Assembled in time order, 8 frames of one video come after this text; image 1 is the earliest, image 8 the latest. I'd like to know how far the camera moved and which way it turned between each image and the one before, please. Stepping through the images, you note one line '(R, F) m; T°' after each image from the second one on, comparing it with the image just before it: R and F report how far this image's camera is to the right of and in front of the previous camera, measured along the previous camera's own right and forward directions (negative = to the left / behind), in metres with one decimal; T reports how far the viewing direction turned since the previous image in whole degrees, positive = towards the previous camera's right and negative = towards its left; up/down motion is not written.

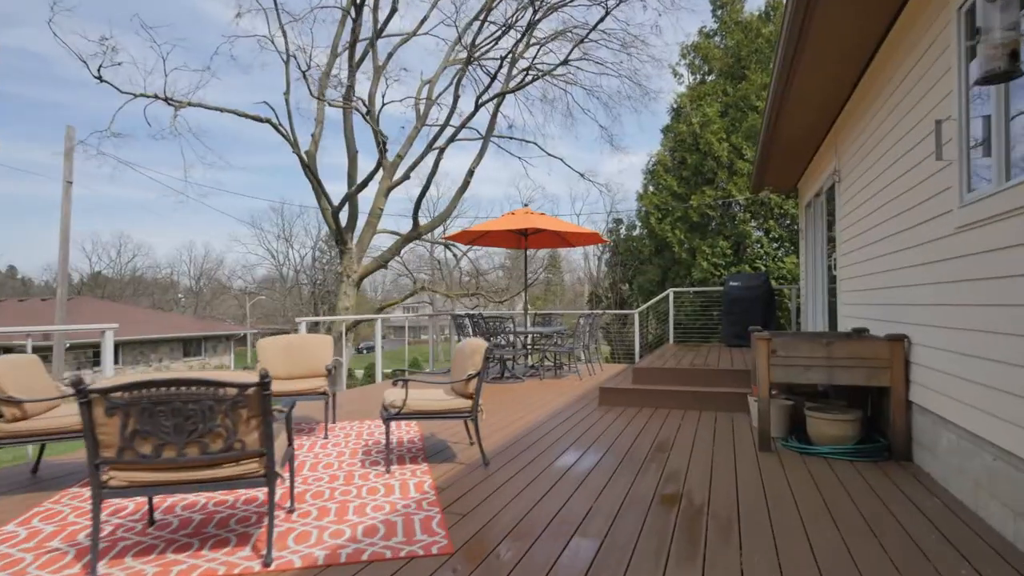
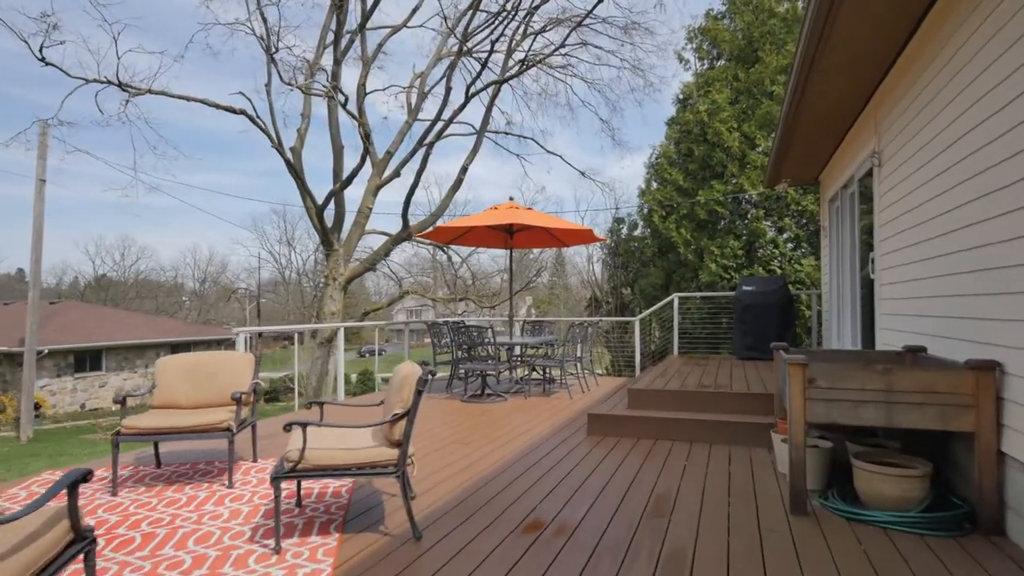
(+0.3, +0.9) m; -1°
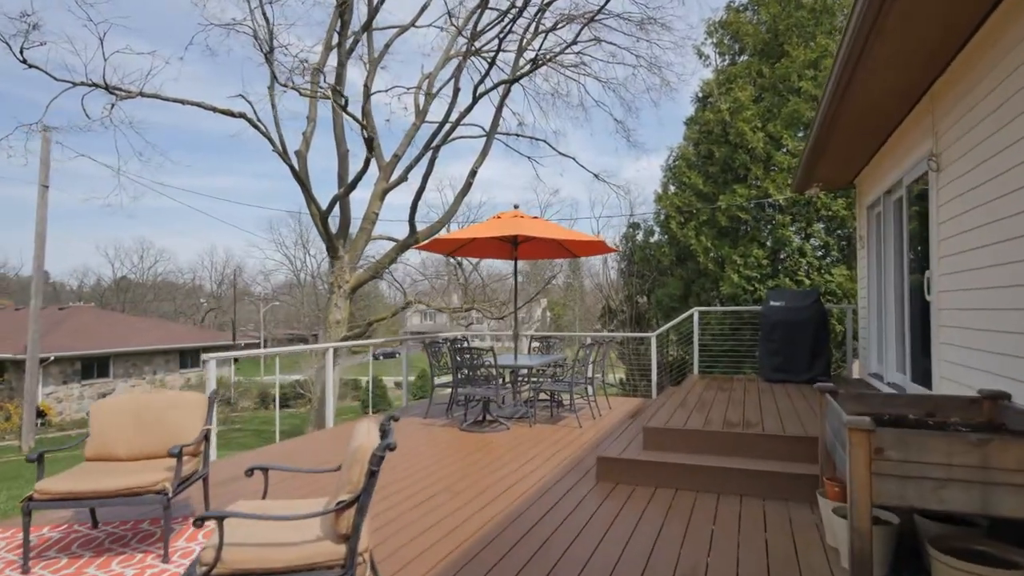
(+0.1, +0.6) m; -1°
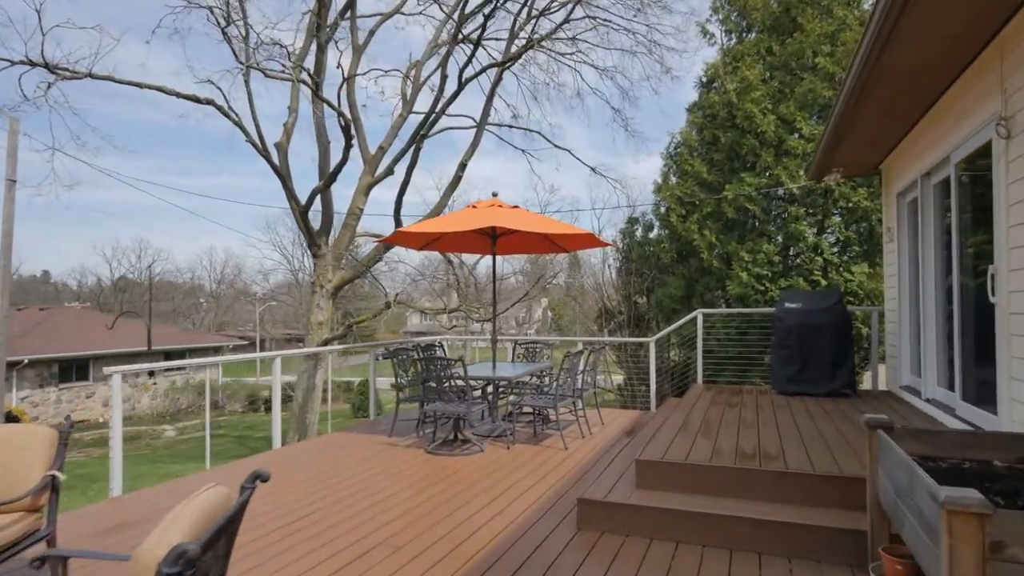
(+0.2, +0.8) m; 0°
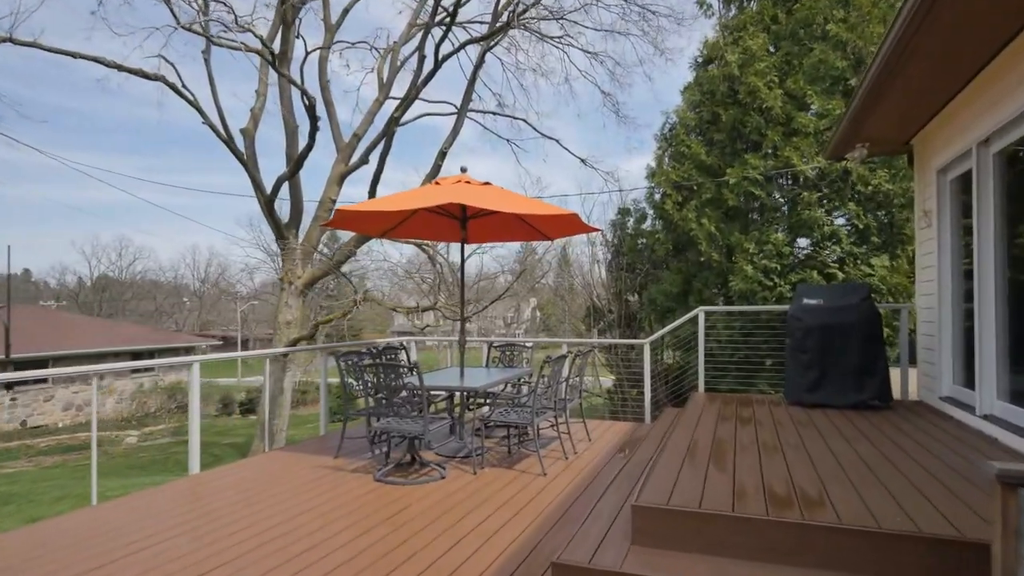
(+0.1, +0.9) m; +1°
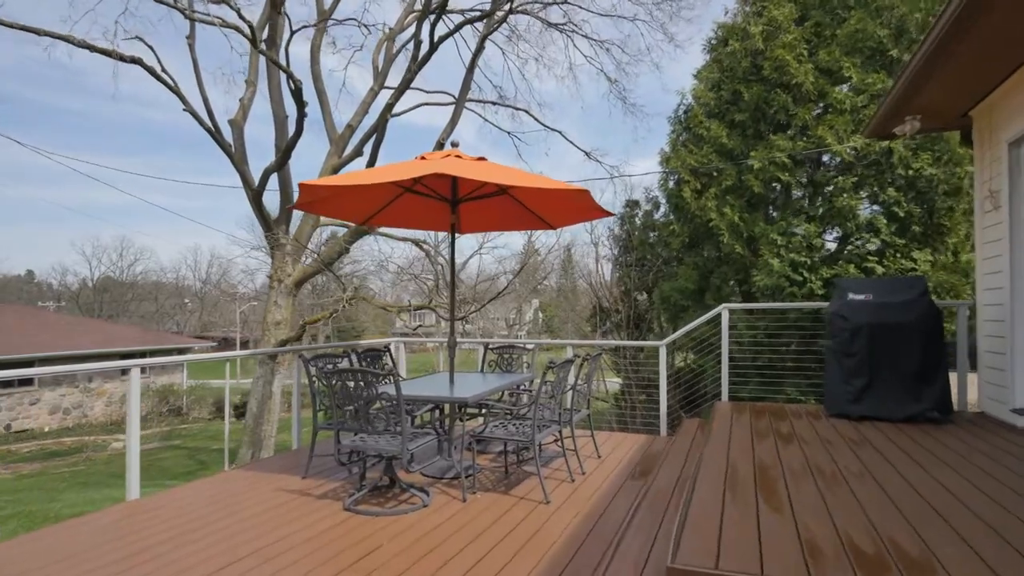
(0.0, +0.7) m; 0°
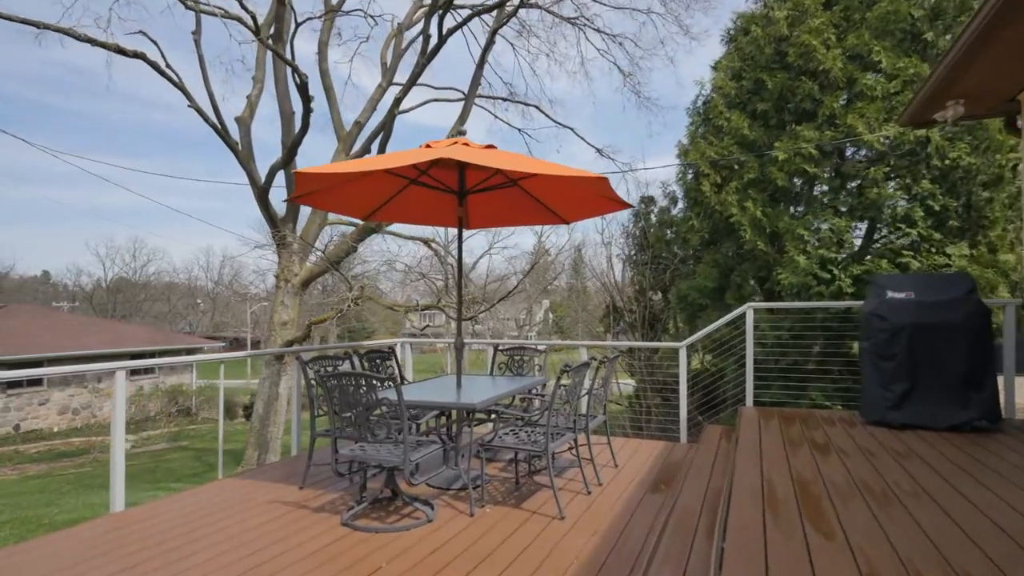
(0.0, +0.3) m; -1°
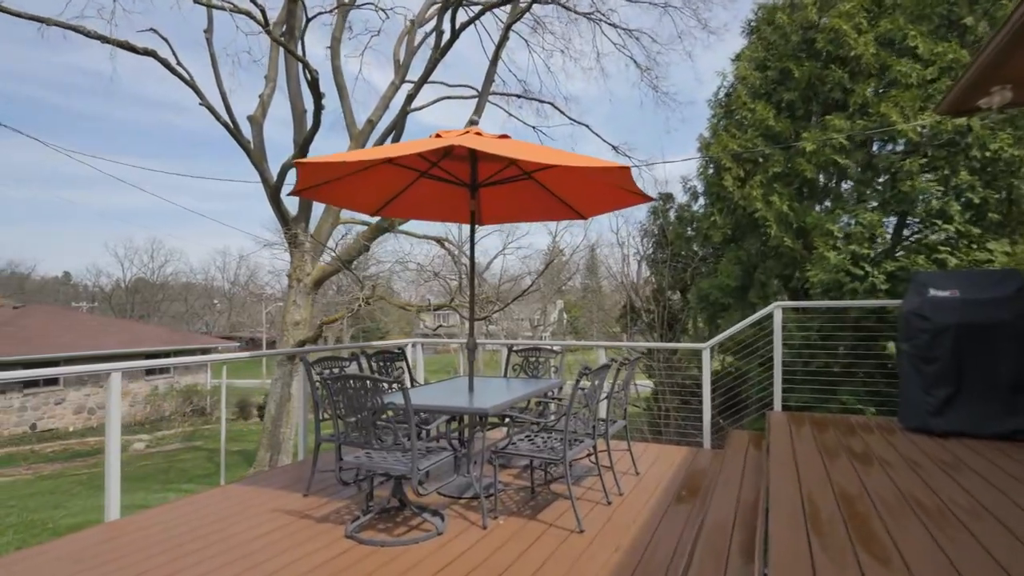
(0.0, +0.2) m; -1°
